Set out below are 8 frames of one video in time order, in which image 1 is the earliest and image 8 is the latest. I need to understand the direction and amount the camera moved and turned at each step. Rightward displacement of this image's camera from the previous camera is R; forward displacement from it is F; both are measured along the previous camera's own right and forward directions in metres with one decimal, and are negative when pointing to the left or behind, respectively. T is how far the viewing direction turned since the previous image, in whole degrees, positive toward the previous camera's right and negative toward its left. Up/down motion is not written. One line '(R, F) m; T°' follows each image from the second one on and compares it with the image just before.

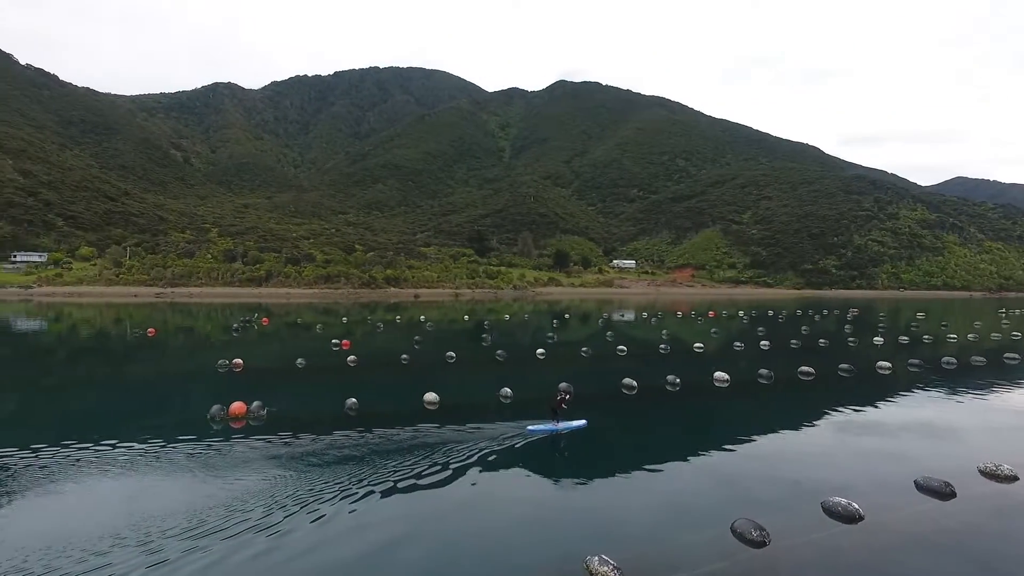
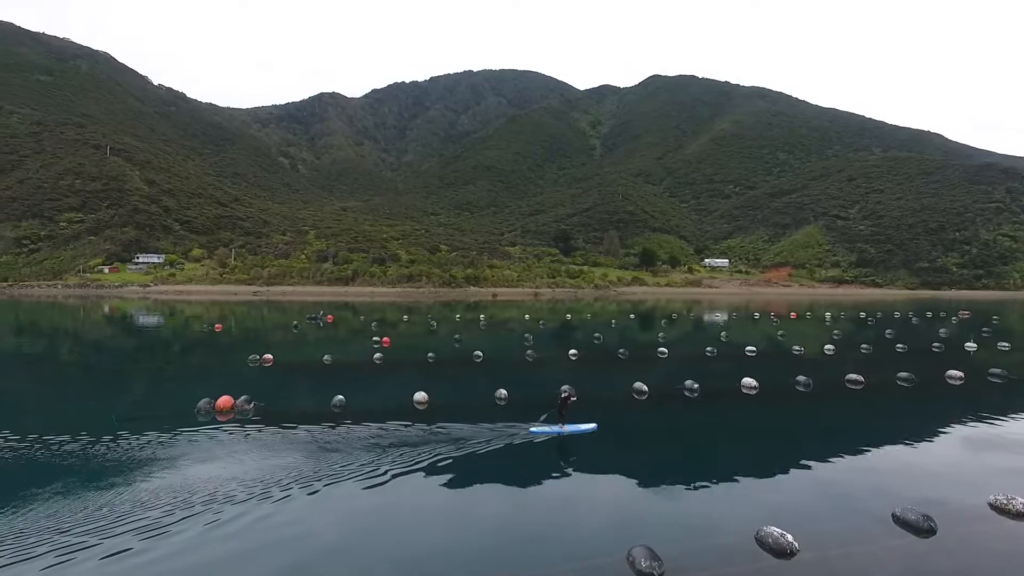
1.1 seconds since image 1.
(+0.9, +0.3) m; -8°
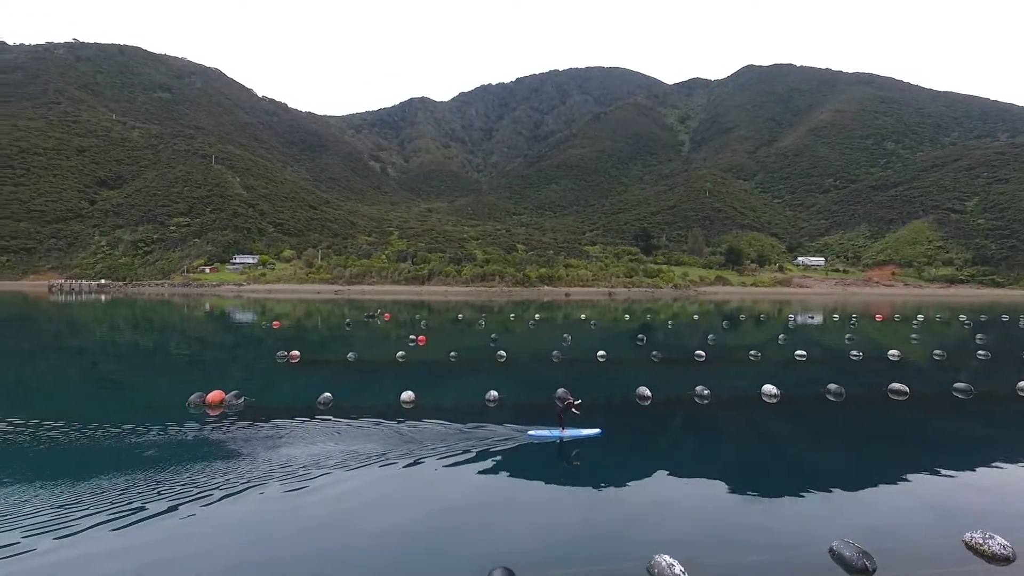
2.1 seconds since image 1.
(+0.9, +0.2) m; -8°
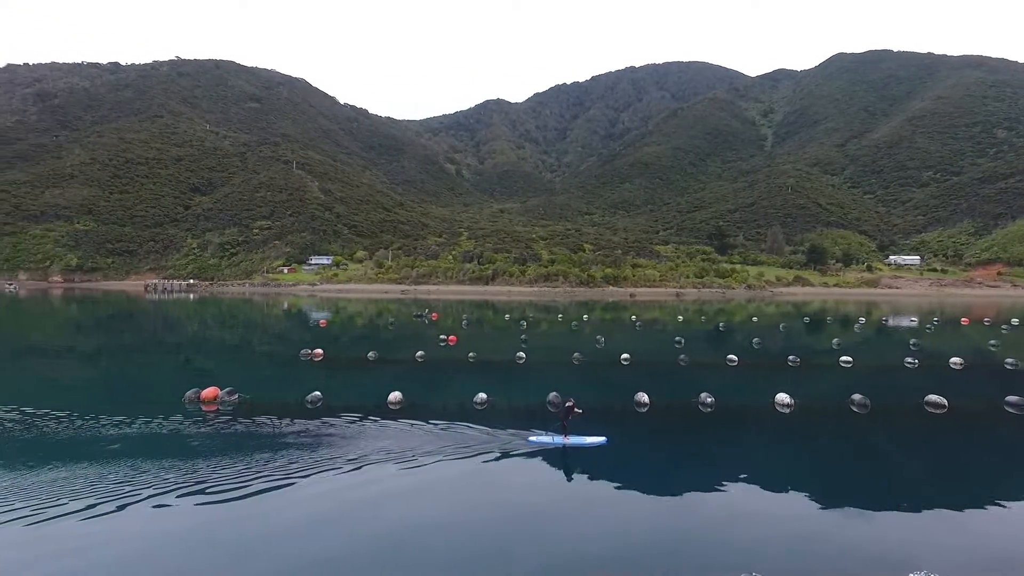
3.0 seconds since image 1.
(+0.8, +0.2) m; -7°
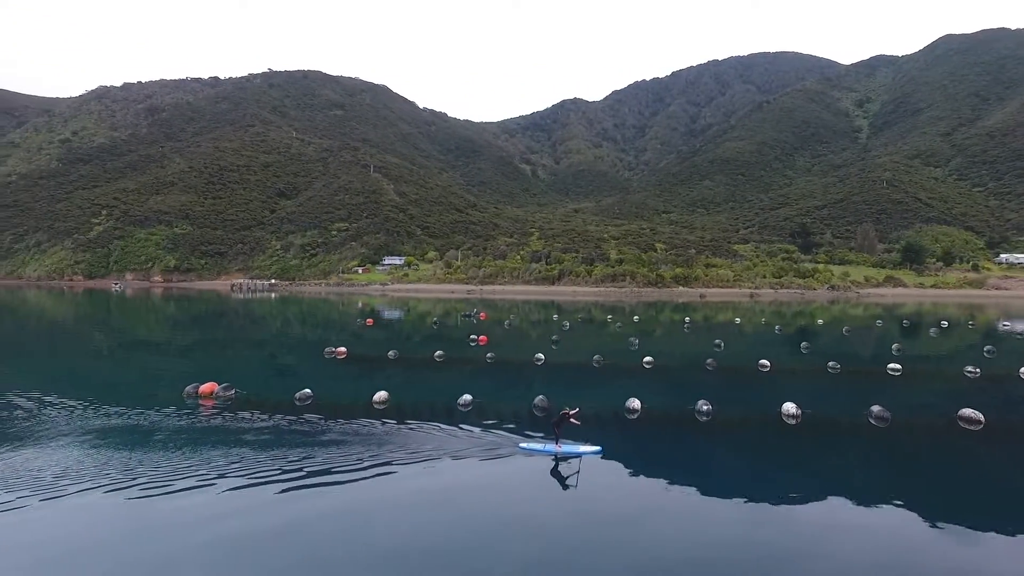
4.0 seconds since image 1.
(+0.8, +0.2) m; -7°
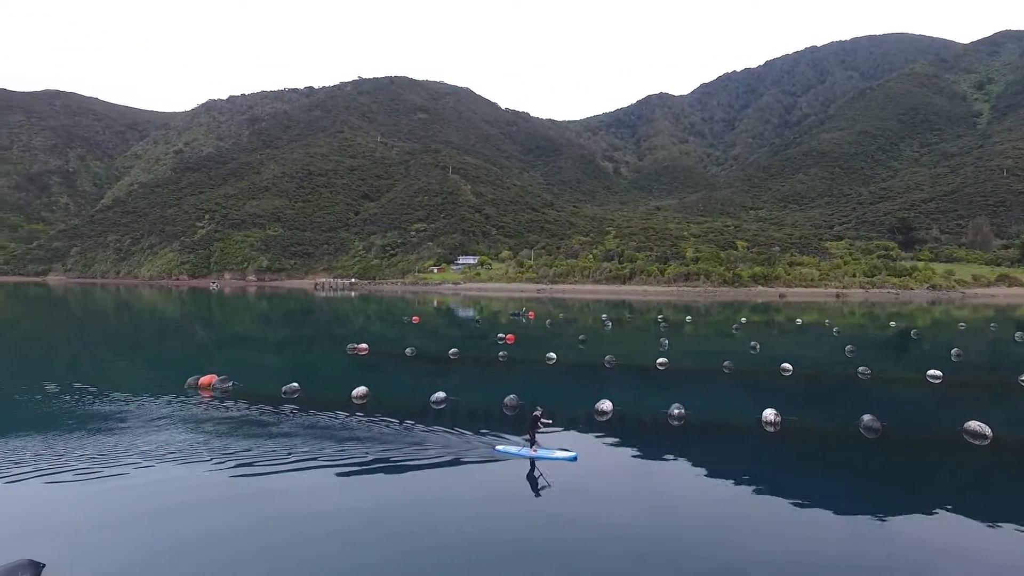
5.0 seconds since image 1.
(+1.0, +0.1) m; -8°
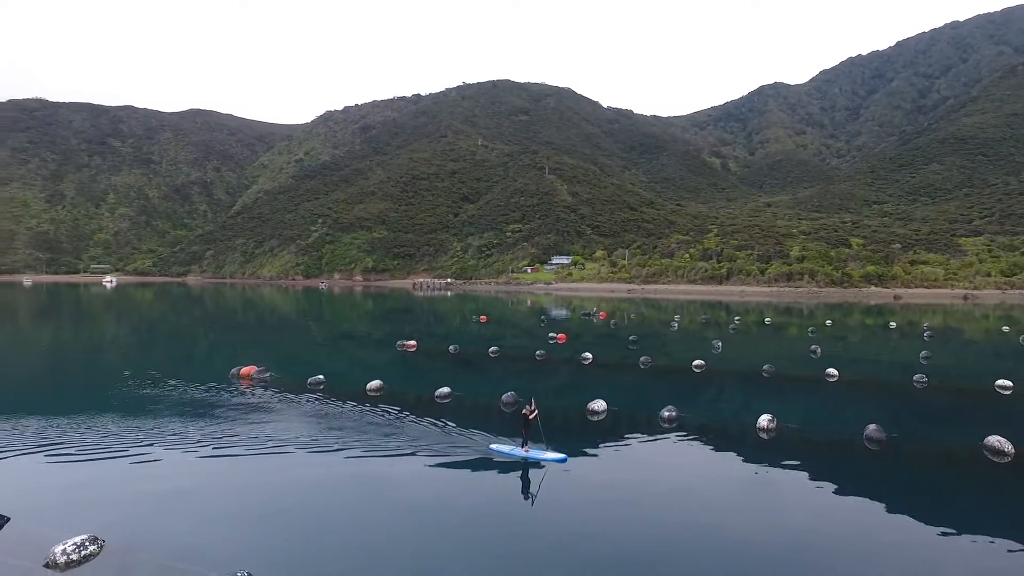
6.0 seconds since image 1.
(+0.9, 0.0) m; -10°
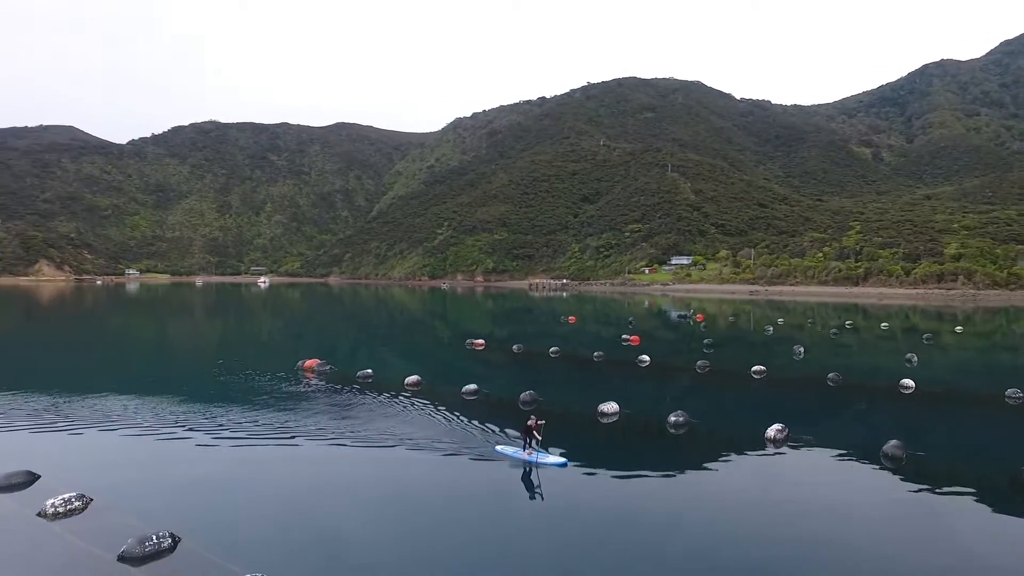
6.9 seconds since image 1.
(+1.0, 0.0) m; -12°
